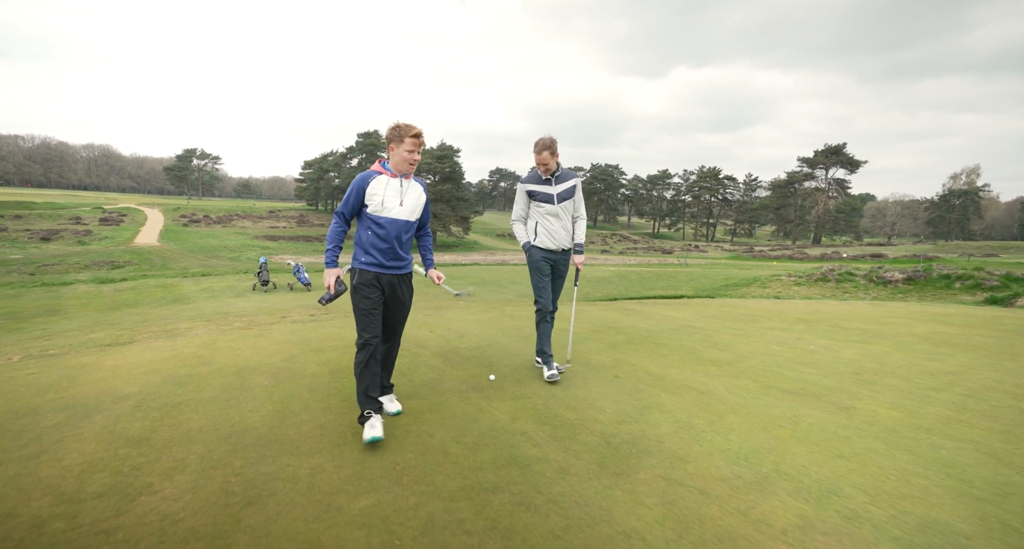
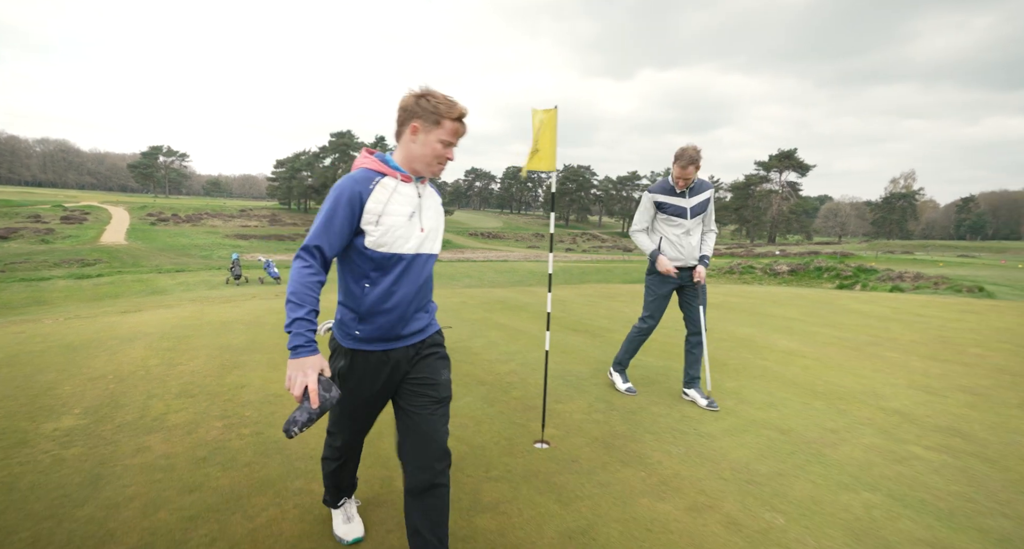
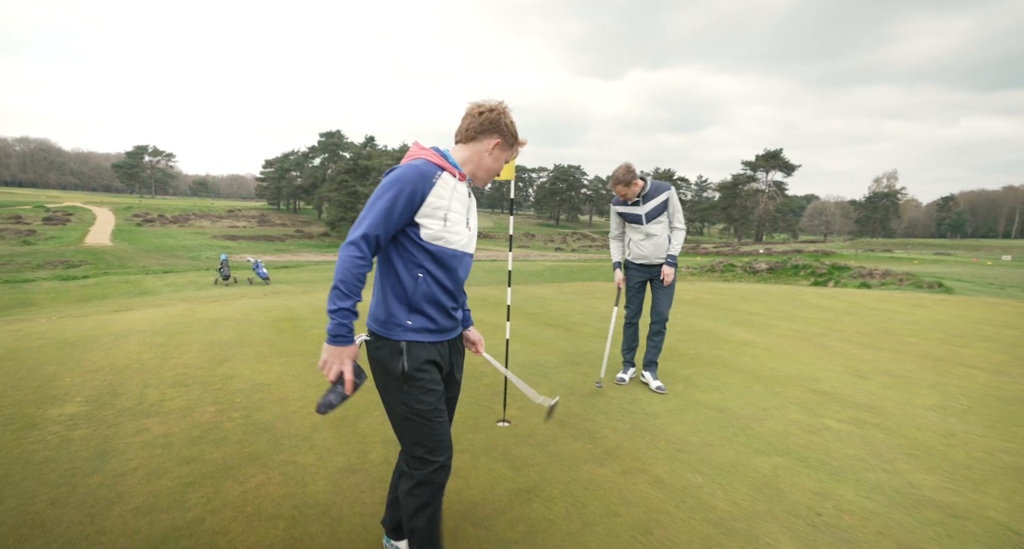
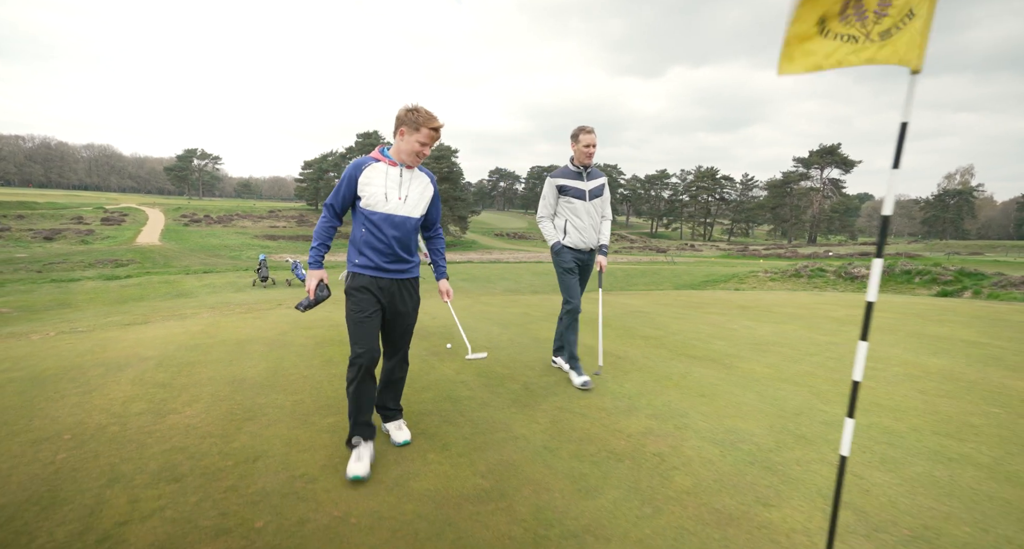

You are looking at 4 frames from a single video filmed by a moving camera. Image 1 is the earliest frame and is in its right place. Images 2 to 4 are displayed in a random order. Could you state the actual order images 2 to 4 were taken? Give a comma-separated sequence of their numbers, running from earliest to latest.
4, 2, 3
